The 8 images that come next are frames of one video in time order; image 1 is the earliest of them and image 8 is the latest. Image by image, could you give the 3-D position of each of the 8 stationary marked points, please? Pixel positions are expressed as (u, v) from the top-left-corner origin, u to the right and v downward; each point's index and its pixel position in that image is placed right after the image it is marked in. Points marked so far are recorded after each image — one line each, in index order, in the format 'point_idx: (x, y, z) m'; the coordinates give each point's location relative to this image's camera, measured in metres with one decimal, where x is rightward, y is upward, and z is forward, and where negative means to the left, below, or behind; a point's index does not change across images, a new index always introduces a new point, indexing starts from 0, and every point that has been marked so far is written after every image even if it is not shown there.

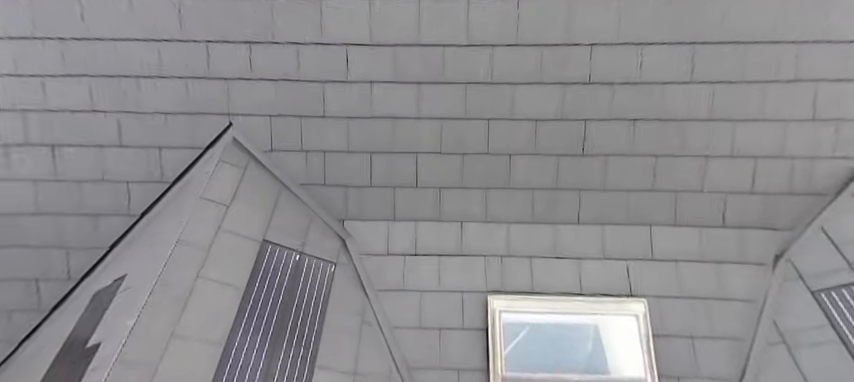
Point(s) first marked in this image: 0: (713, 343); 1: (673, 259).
0: (+2.4, -1.2, +3.7) m
1: (+2.2, -0.6, +4.0) m
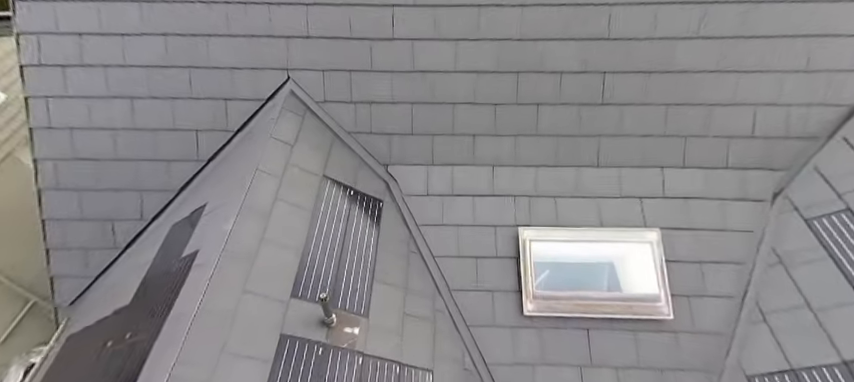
0: (+2.7, -0.7, +4.2) m
1: (+2.5, -0.1, +4.5) m
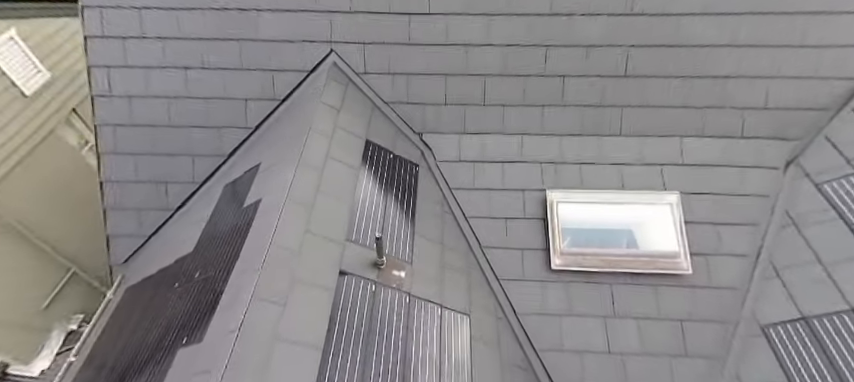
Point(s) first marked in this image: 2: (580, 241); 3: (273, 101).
0: (+3.1, -0.4, +4.5) m
1: (+2.9, +0.3, +4.7) m
2: (+1.5, -0.5, +4.3) m
3: (-1.6, +1.0, +4.8) m
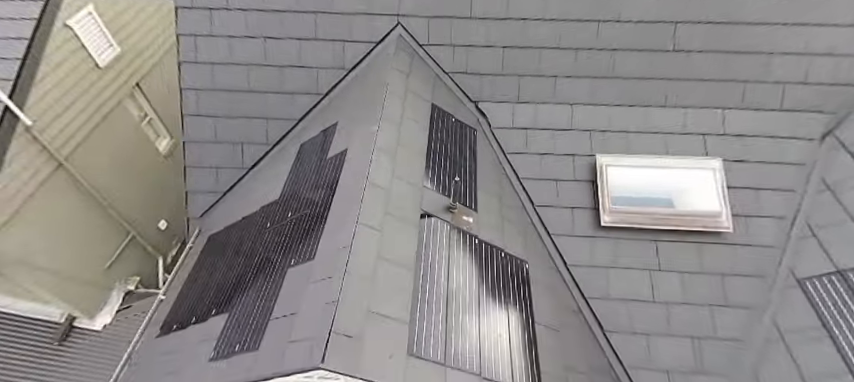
0: (+3.7, 0.0, +4.8) m
1: (+3.5, +0.6, +5.1) m
2: (+2.1, -0.1, +4.7) m
3: (-1.0, +1.4, +5.2) m
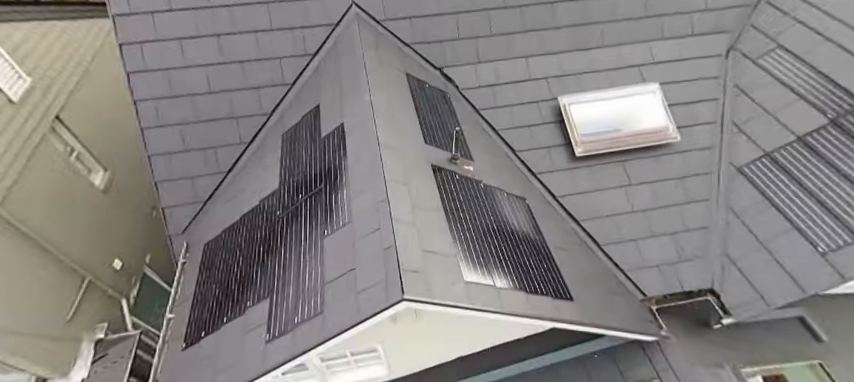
0: (+3.4, +1.1, +5.6) m
1: (+3.1, +1.7, +5.9) m
2: (+1.9, +0.7, +5.2) m
3: (-1.4, +1.6, +5.3) m
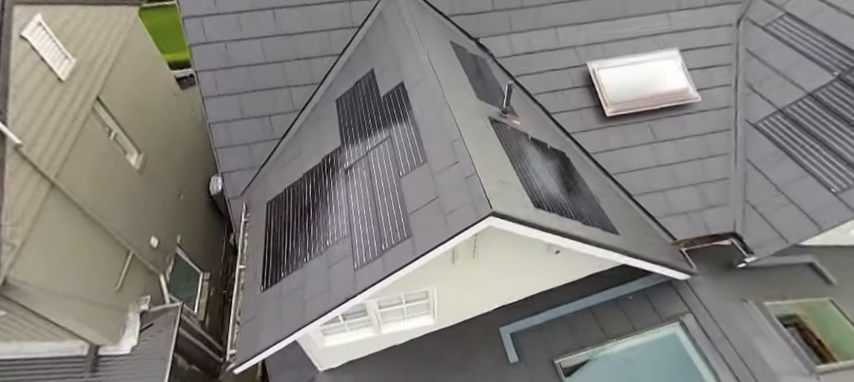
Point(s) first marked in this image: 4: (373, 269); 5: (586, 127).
0: (+3.9, +1.7, +6.1) m
1: (+3.6, +2.3, +6.3) m
2: (+2.4, +1.2, +5.7) m
3: (-0.9, +2.0, +5.7) m
4: (-0.4, -0.6, +3.6) m
5: (+2.0, +0.8, +5.7) m
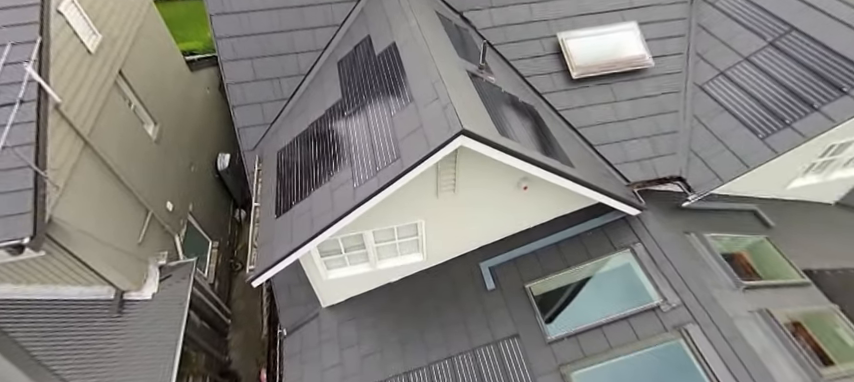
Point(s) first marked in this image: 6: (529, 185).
0: (+3.8, +2.3, +7.0) m
1: (+3.4, +2.9, +7.2) m
2: (+2.3, +1.9, +6.5) m
3: (-1.1, +2.7, +6.5) m
4: (-0.6, +0.1, +4.4) m
5: (+1.8, +1.5, +6.5) m
6: (+1.3, +0.1, +5.7) m
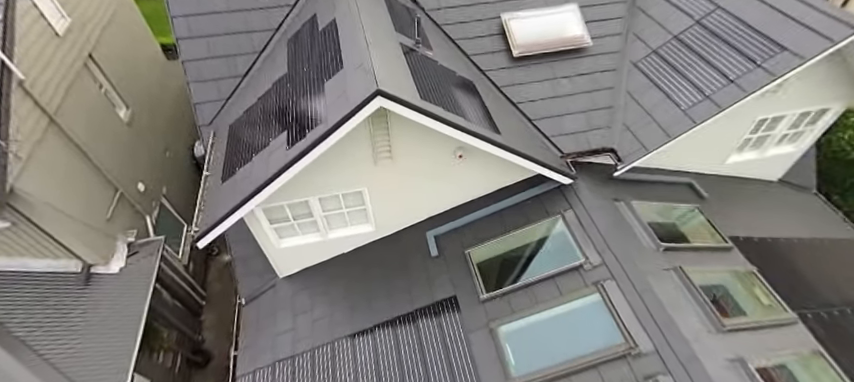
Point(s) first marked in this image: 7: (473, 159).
0: (+3.0, +2.7, +7.3) m
1: (+2.7, +3.3, +7.5) m
2: (+1.5, +2.3, +6.9) m
3: (-1.9, +3.1, +6.8) m
4: (-1.3, +0.5, +4.7) m
5: (+1.1, +1.9, +6.8) m
6: (+0.5, +0.5, +6.0) m
7: (+0.6, +0.4, +6.2) m
